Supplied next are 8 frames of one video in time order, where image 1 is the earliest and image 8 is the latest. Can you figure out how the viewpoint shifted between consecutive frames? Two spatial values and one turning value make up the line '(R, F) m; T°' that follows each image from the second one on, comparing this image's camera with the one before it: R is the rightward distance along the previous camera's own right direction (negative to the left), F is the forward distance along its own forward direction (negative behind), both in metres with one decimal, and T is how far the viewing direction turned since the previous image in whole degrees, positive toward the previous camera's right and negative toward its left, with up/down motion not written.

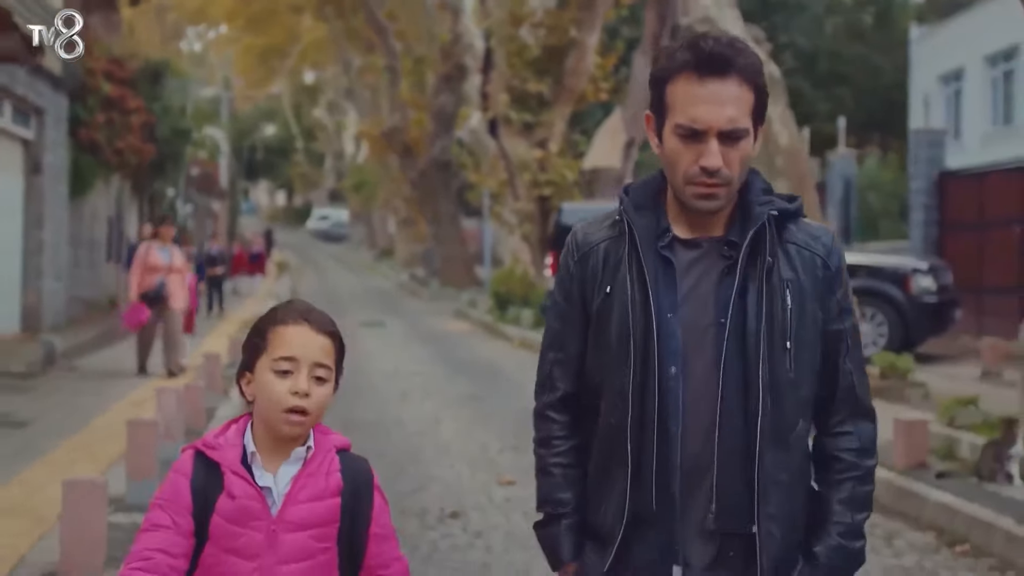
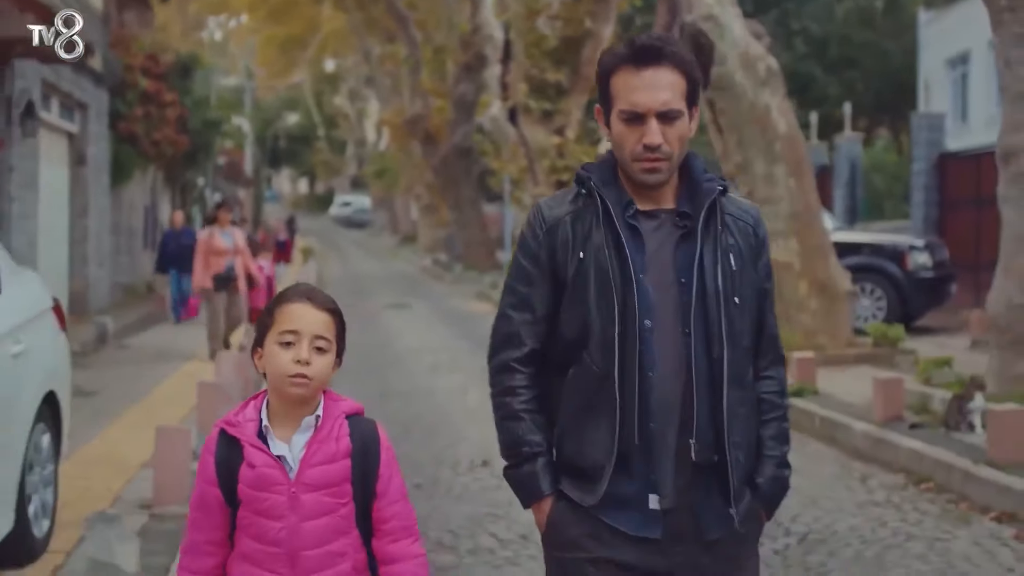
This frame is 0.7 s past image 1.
(0.0, -1.1) m; -1°
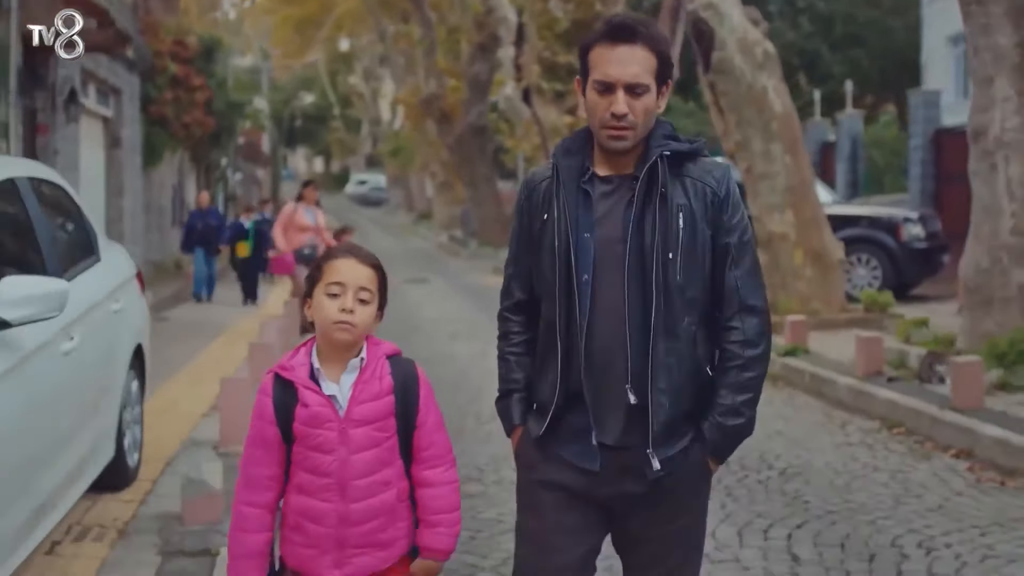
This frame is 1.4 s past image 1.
(0.0, -1.1) m; -1°
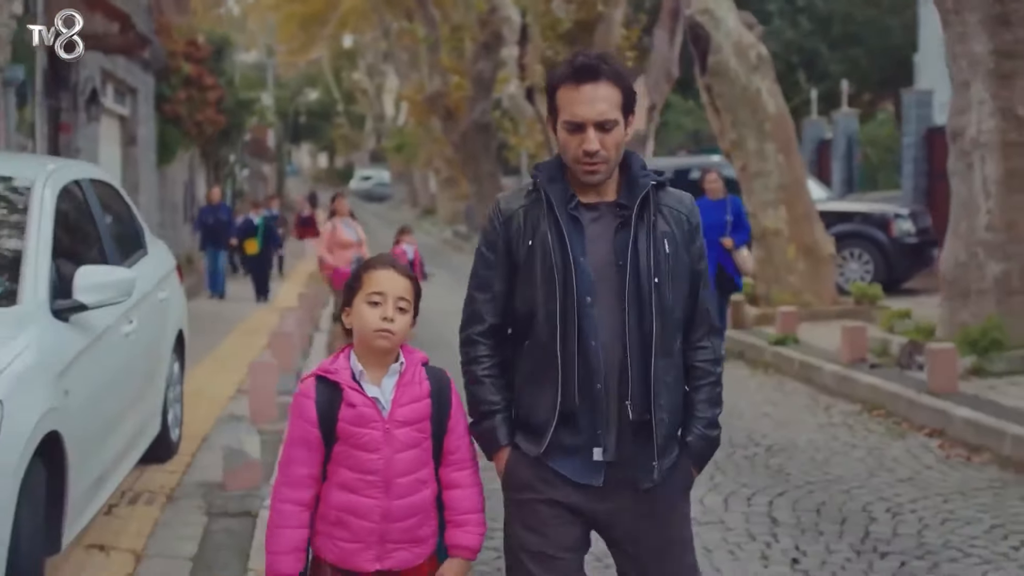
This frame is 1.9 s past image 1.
(0.0, -0.7) m; 0°
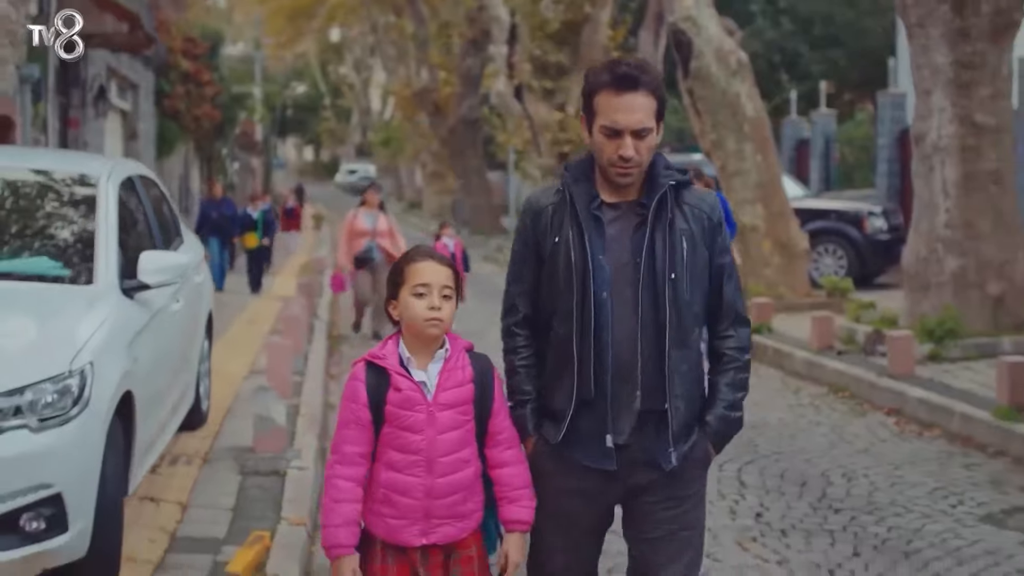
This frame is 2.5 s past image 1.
(-0.1, -0.9) m; +1°
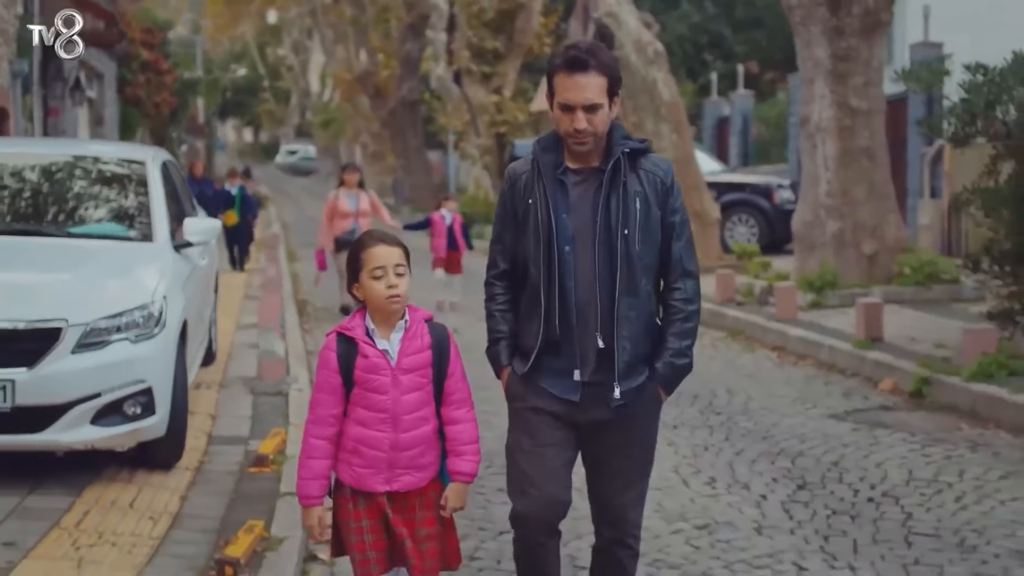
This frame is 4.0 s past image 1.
(-0.1, -2.0) m; +2°
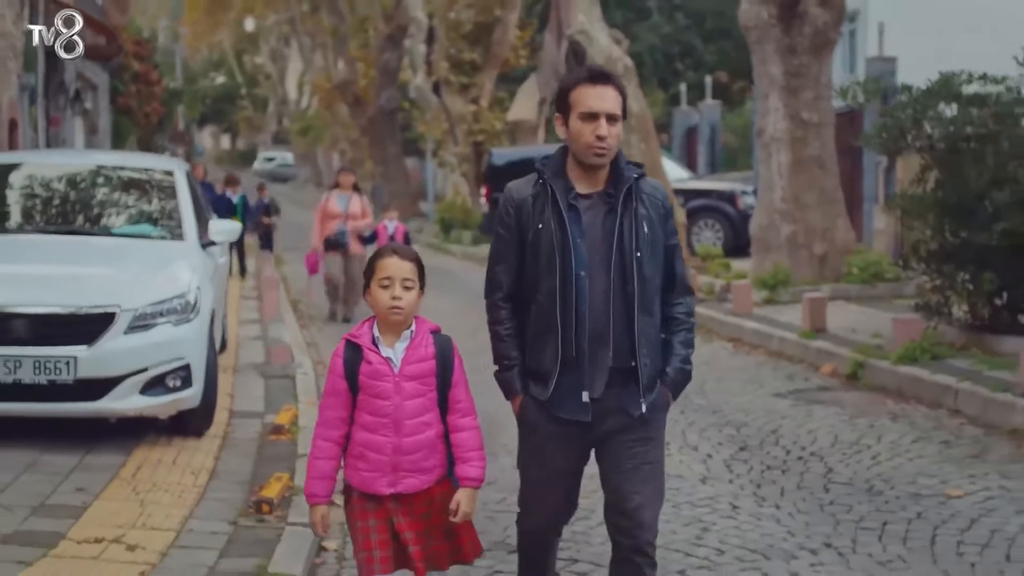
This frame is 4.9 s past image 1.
(0.0, -1.2) m; +1°
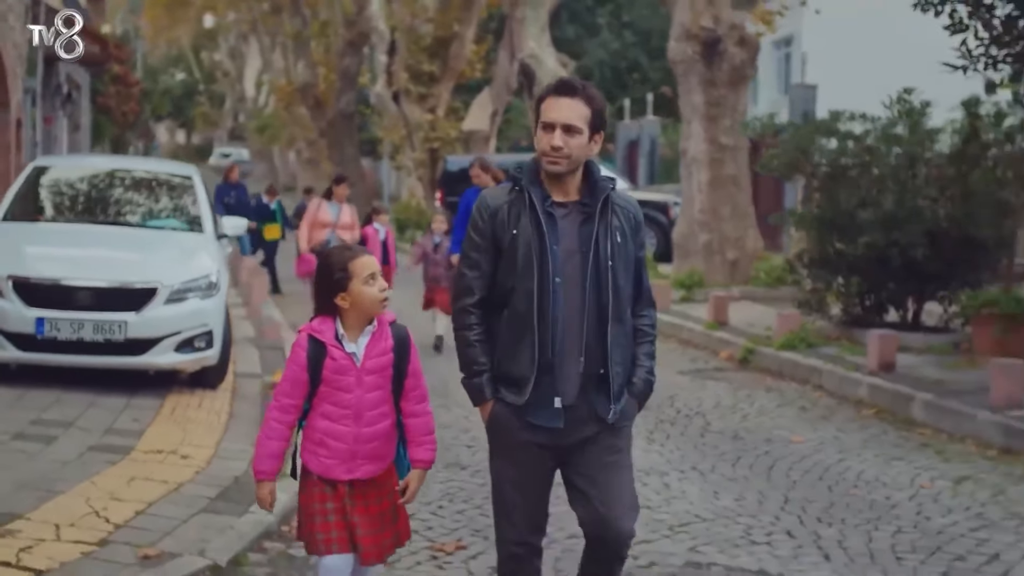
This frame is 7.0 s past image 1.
(0.0, -2.3) m; +2°
